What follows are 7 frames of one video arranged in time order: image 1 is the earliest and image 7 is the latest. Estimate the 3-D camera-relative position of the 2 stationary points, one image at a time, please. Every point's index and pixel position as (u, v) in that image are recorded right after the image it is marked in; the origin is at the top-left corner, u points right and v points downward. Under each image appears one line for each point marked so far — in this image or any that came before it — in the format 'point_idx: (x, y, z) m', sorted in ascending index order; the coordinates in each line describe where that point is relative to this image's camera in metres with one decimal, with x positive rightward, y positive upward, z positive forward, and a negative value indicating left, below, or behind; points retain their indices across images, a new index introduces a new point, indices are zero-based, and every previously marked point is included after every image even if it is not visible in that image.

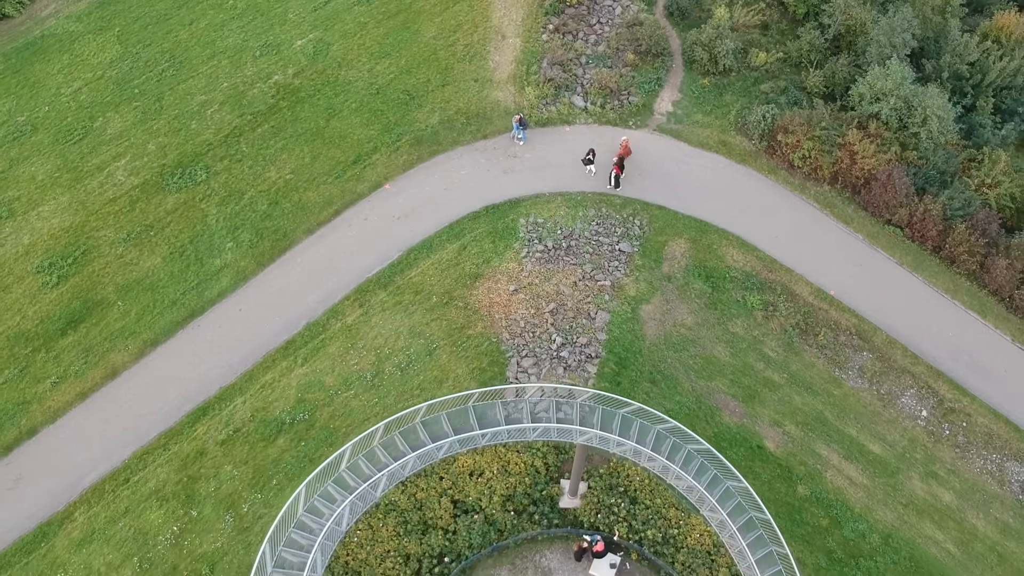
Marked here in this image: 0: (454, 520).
0: (-1.7, -7.1, +20.0) m
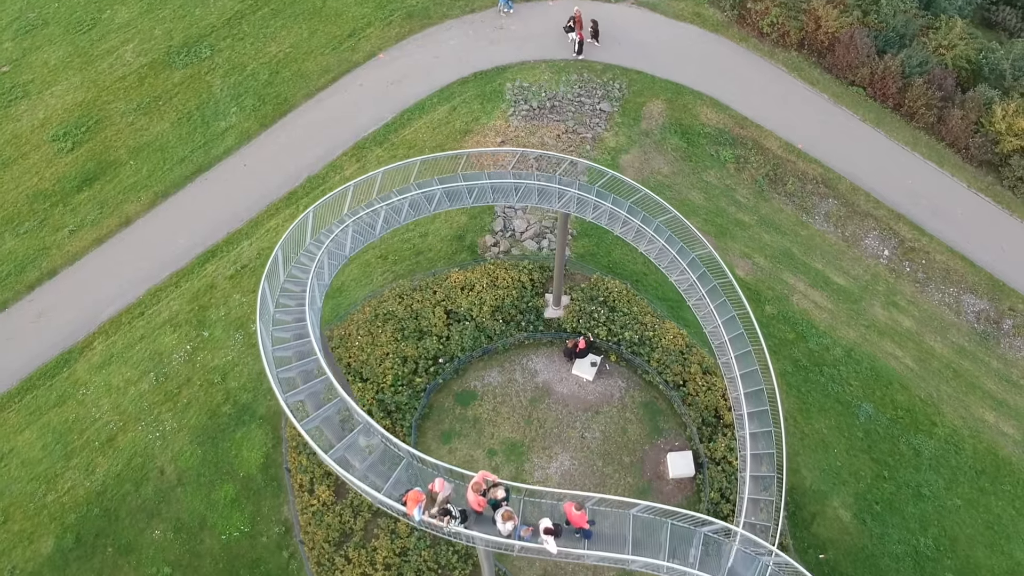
0: (-2.1, -1.3, +21.7) m
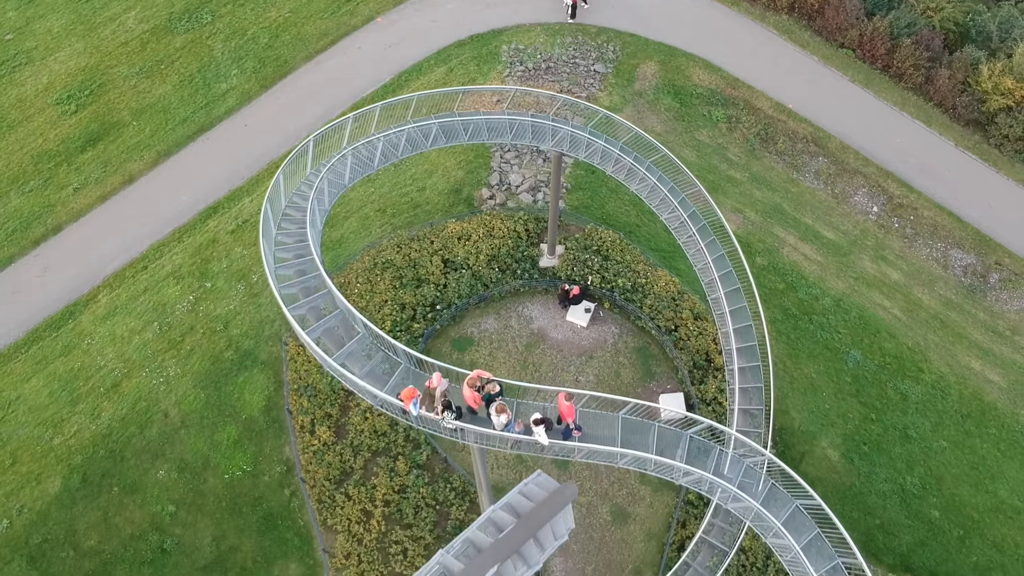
0: (-2.3, +0.4, +22.2) m
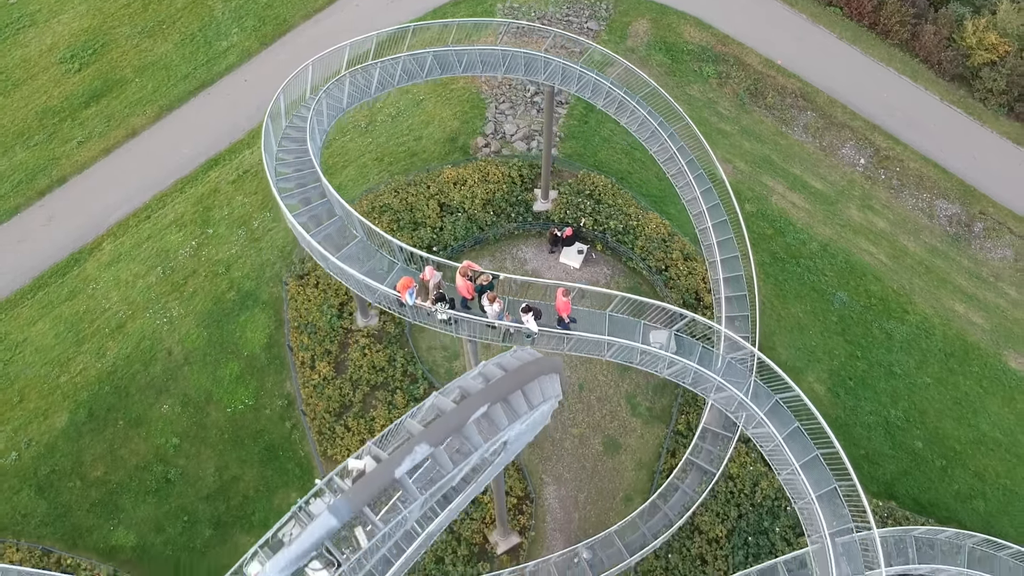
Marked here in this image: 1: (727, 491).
0: (-2.5, +2.4, +22.7) m
1: (+6.6, -6.2, +19.9) m
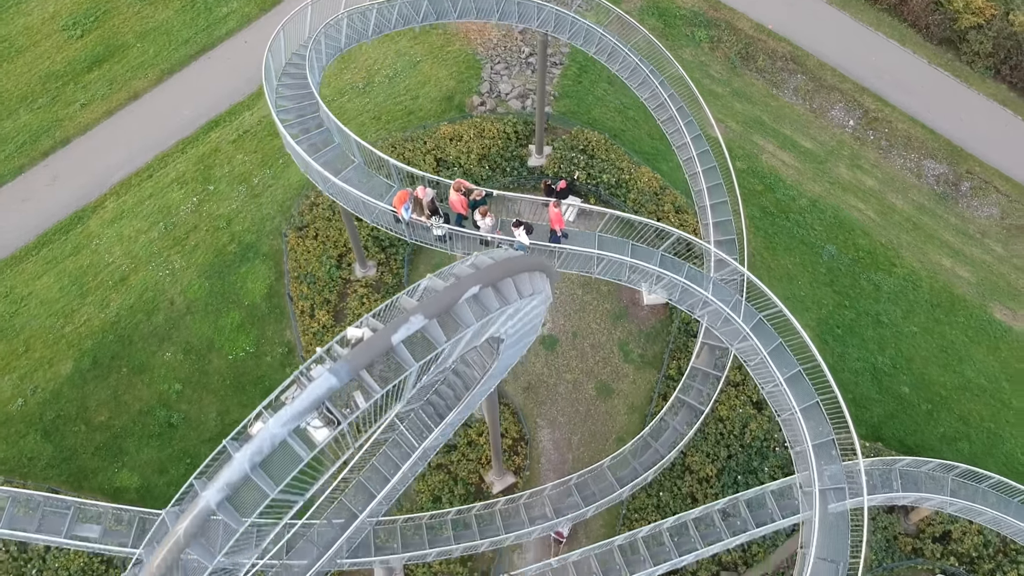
0: (-2.6, +4.1, +23.2) m
1: (+6.4, -4.5, +20.4) m
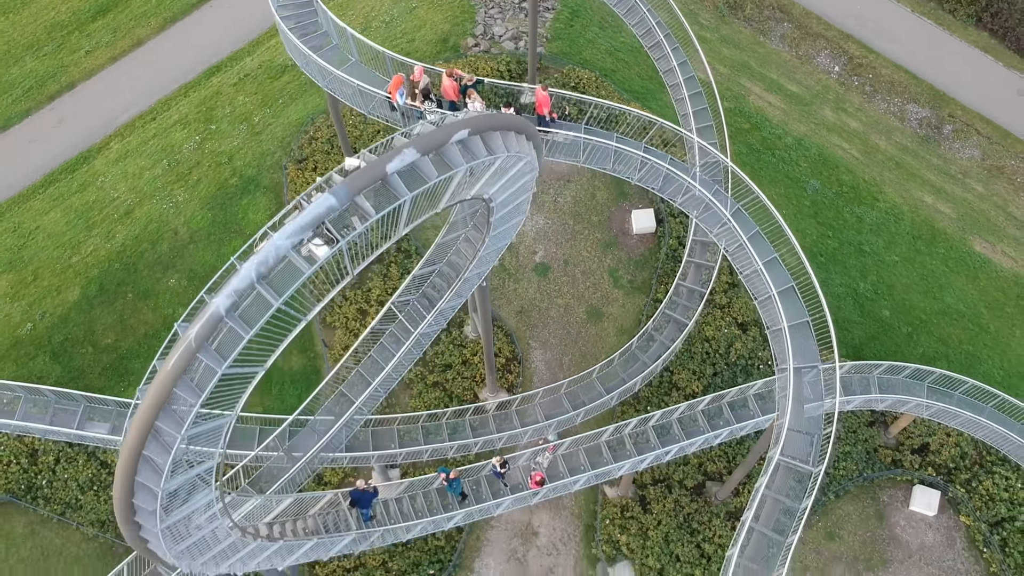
0: (-2.9, +6.5, +23.9) m
1: (+6.2, -2.0, +21.1) m
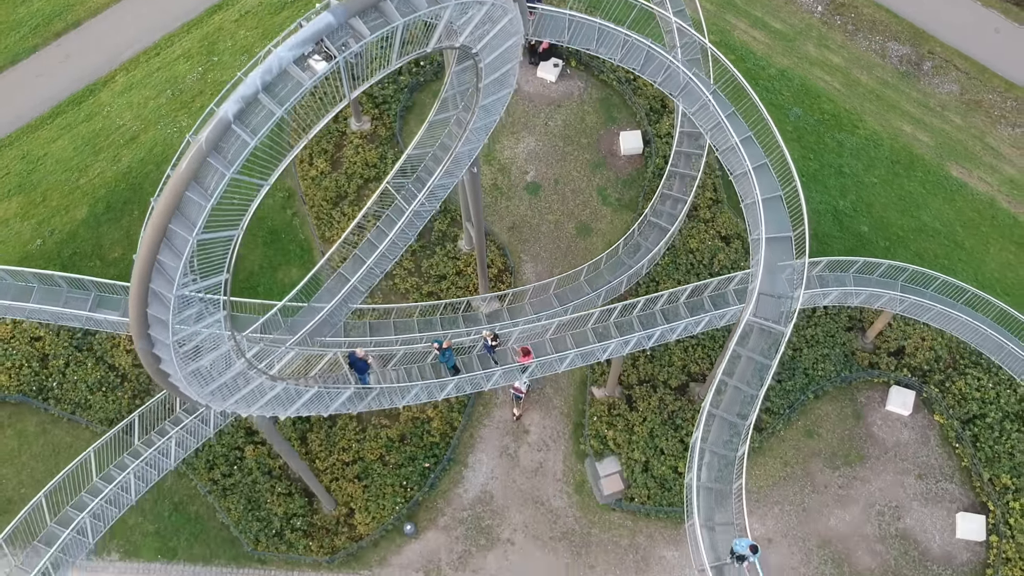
0: (-3.2, +9.5, +24.8) m
1: (+5.9, +0.9, +22.0) m
